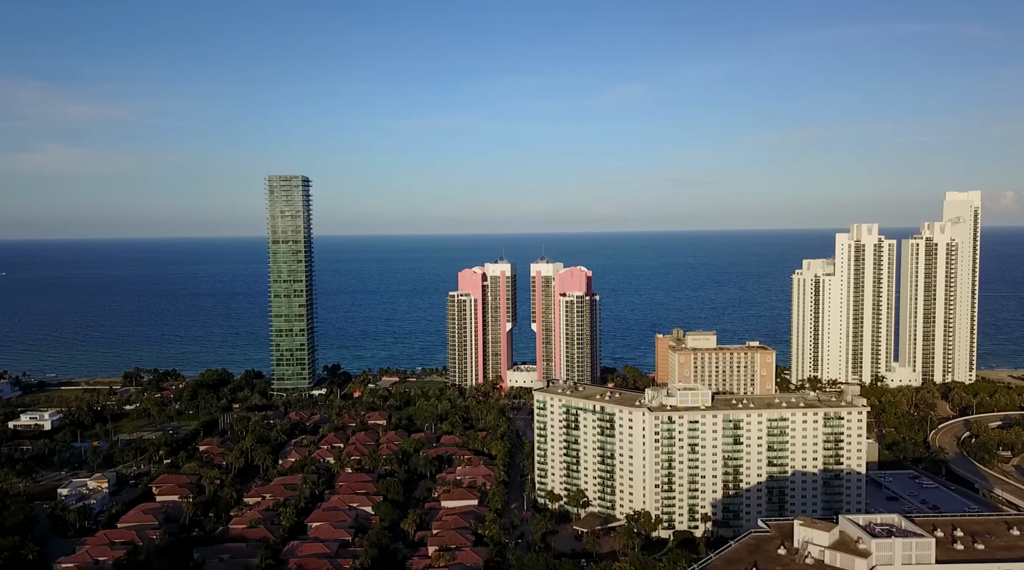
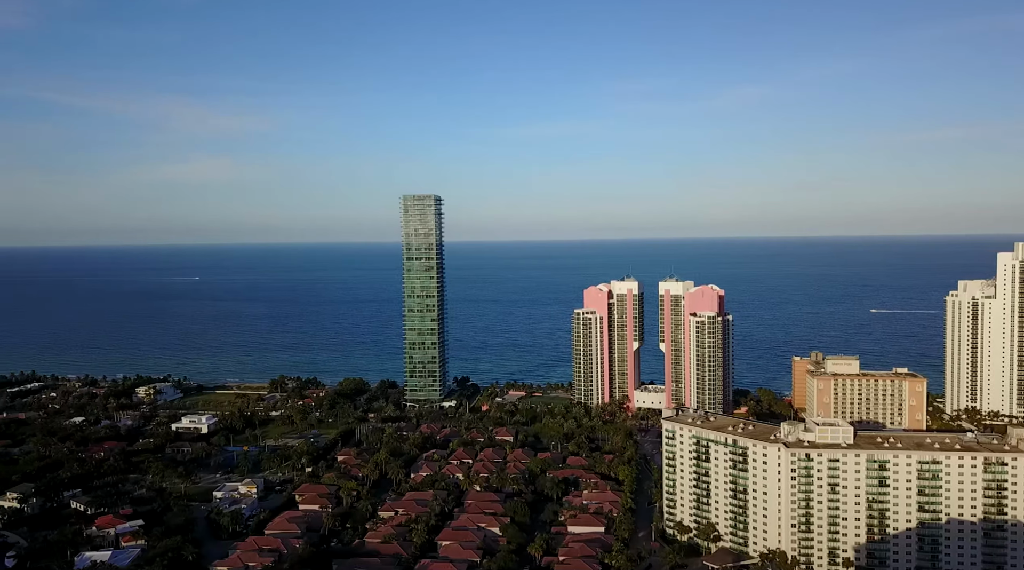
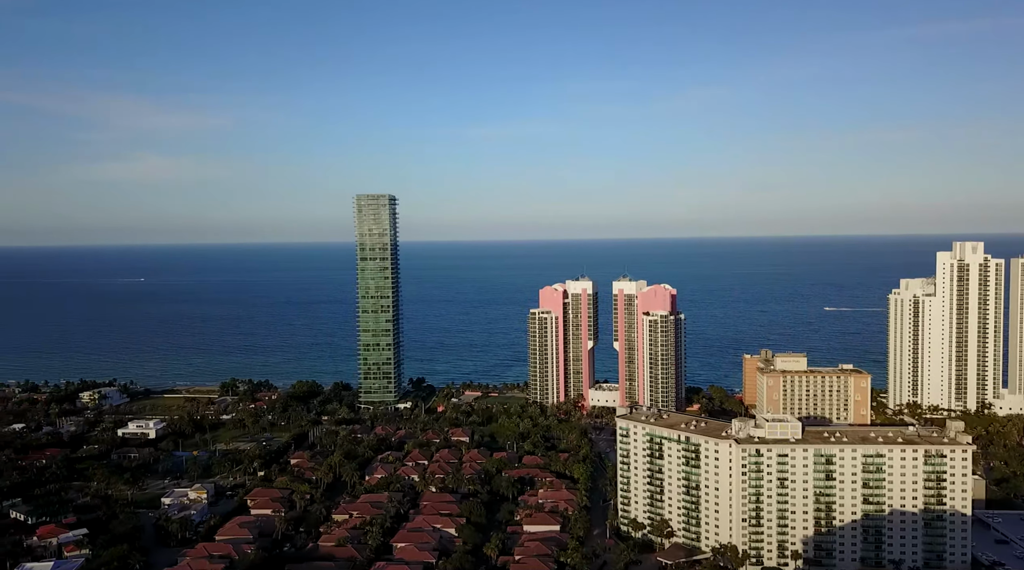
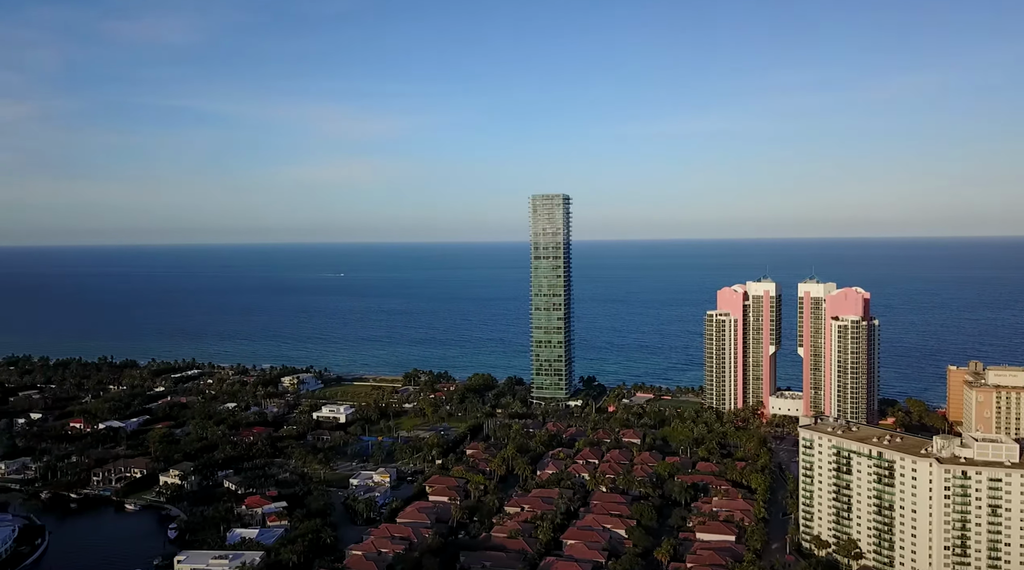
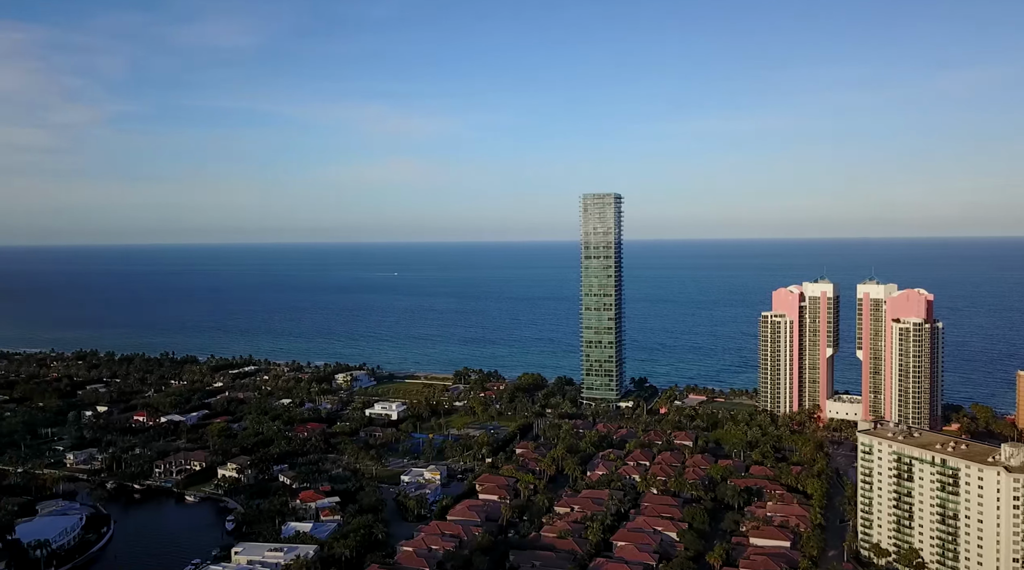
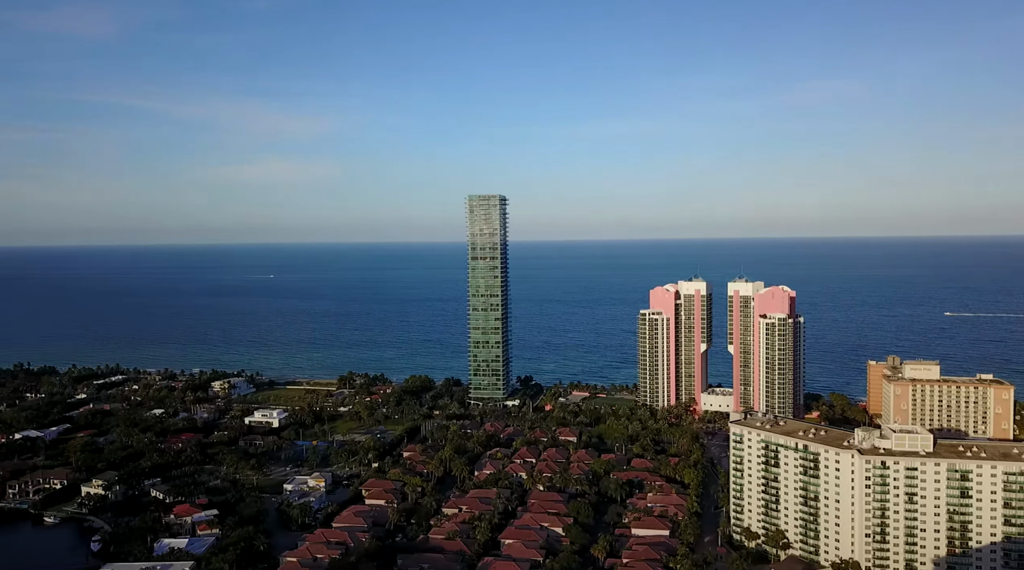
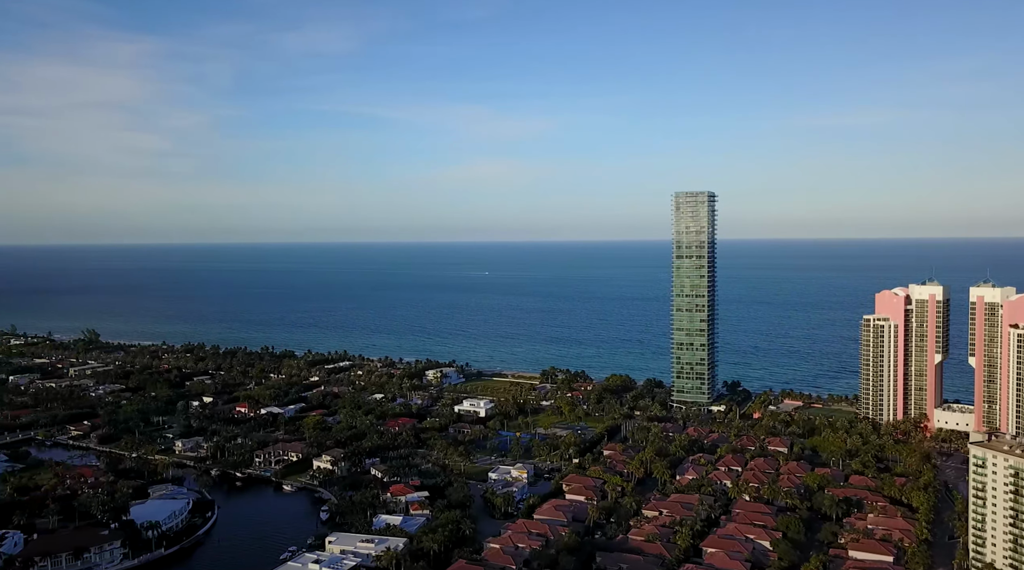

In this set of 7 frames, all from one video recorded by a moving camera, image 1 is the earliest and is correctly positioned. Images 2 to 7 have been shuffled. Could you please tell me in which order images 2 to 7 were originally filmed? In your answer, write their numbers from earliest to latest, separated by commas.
3, 2, 6, 4, 5, 7
